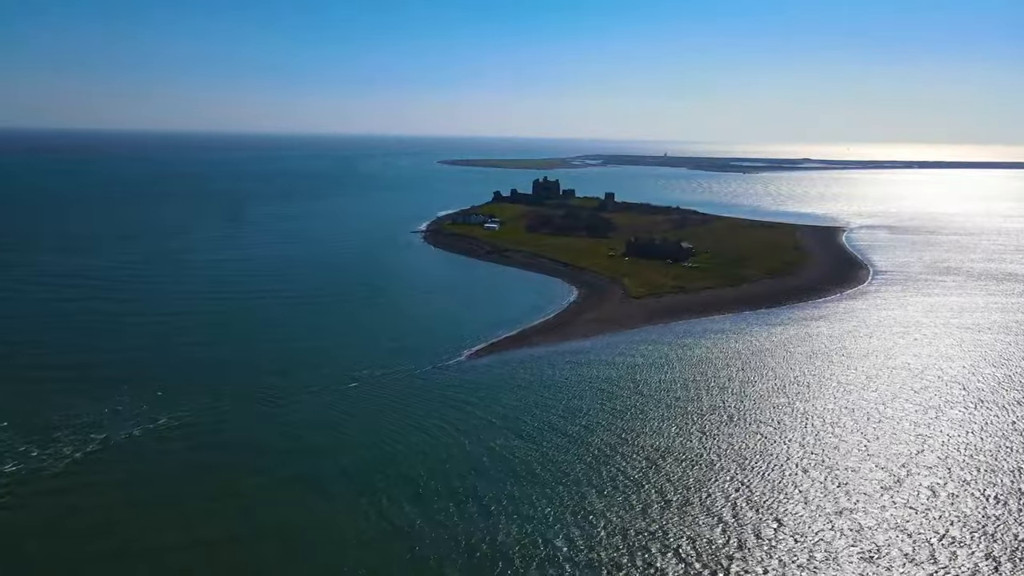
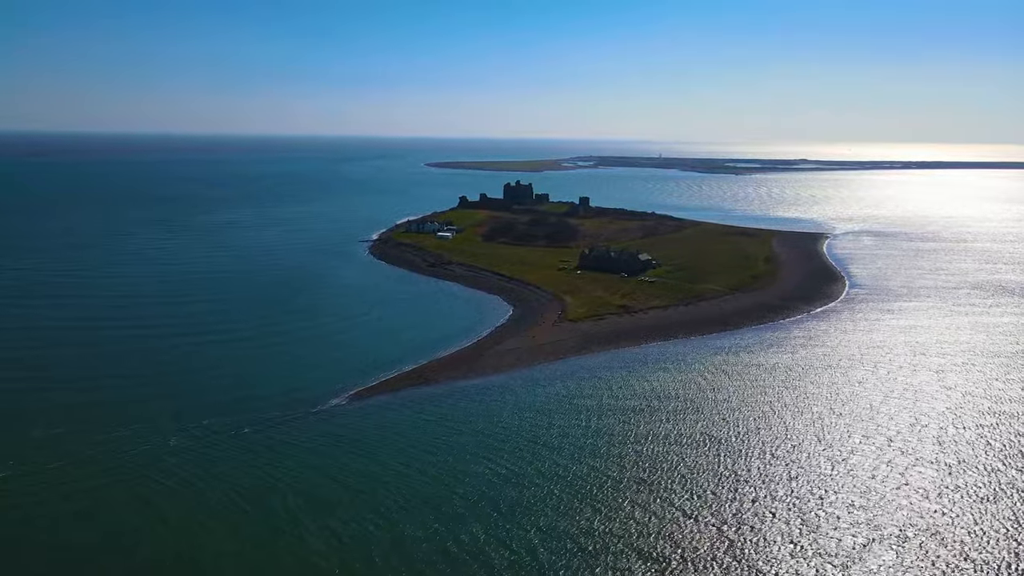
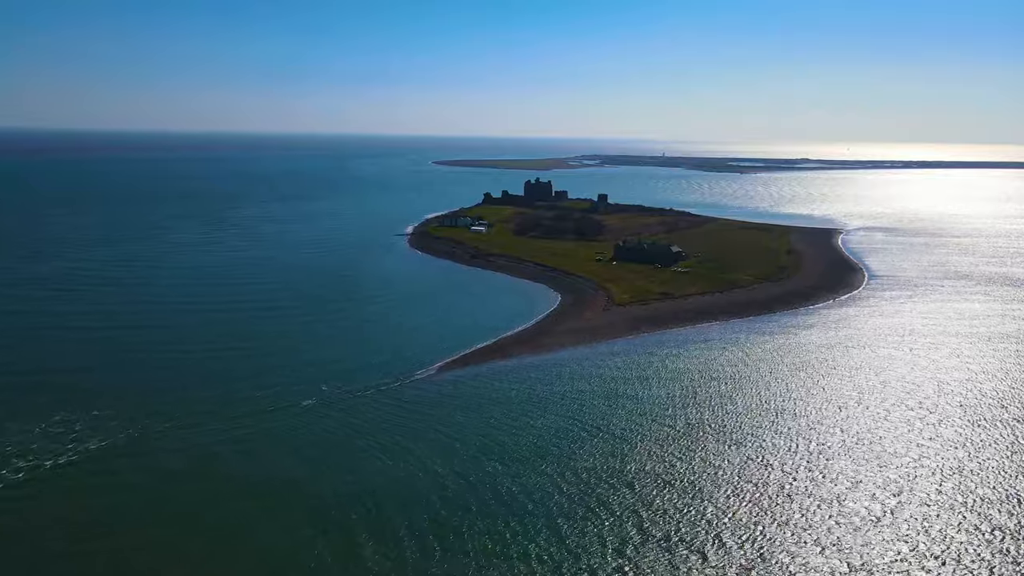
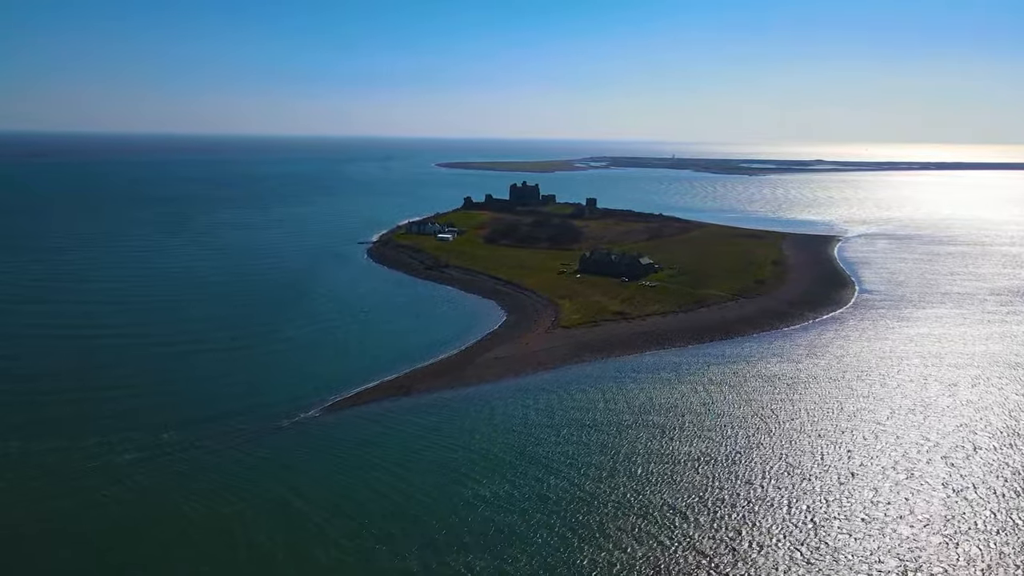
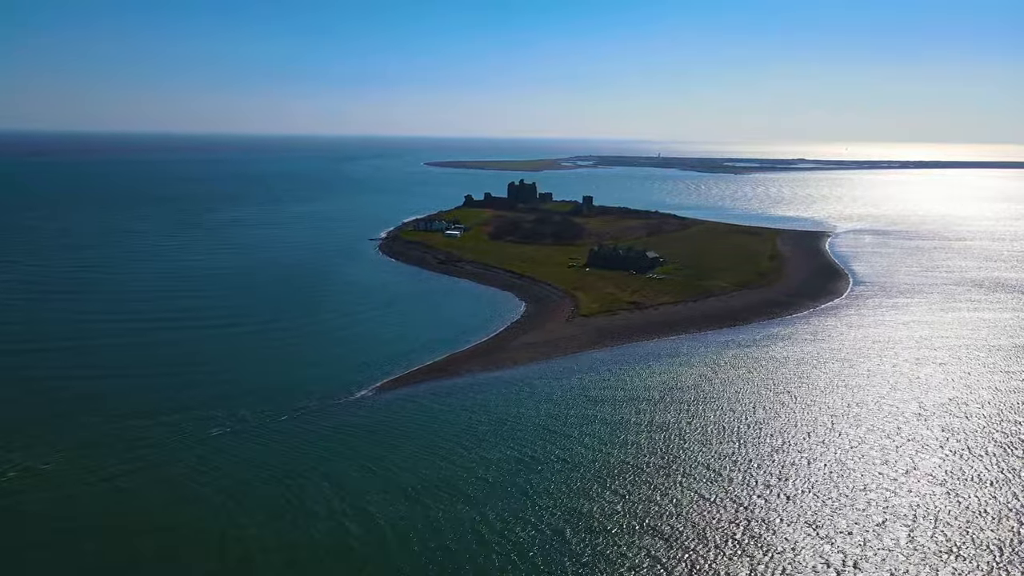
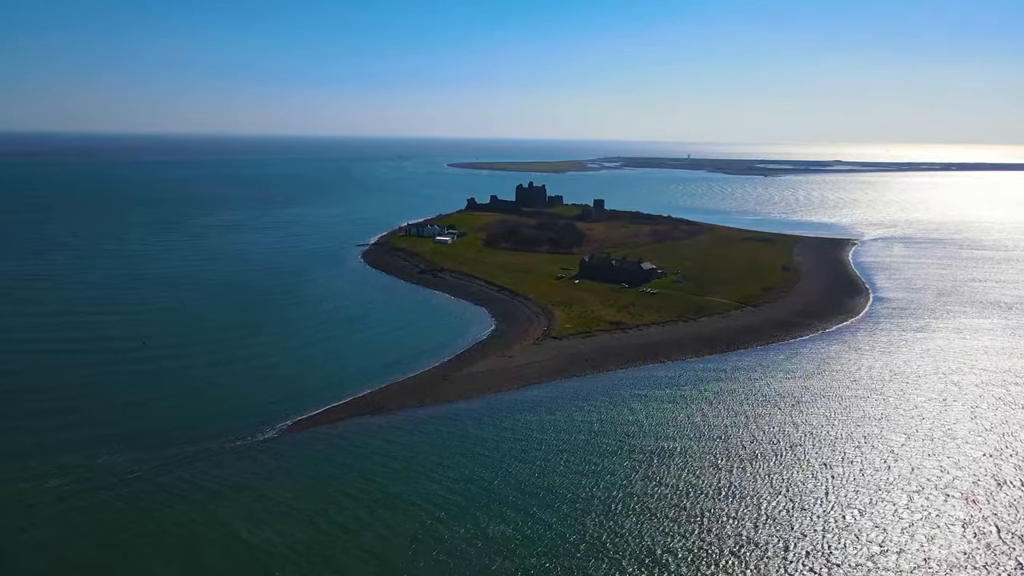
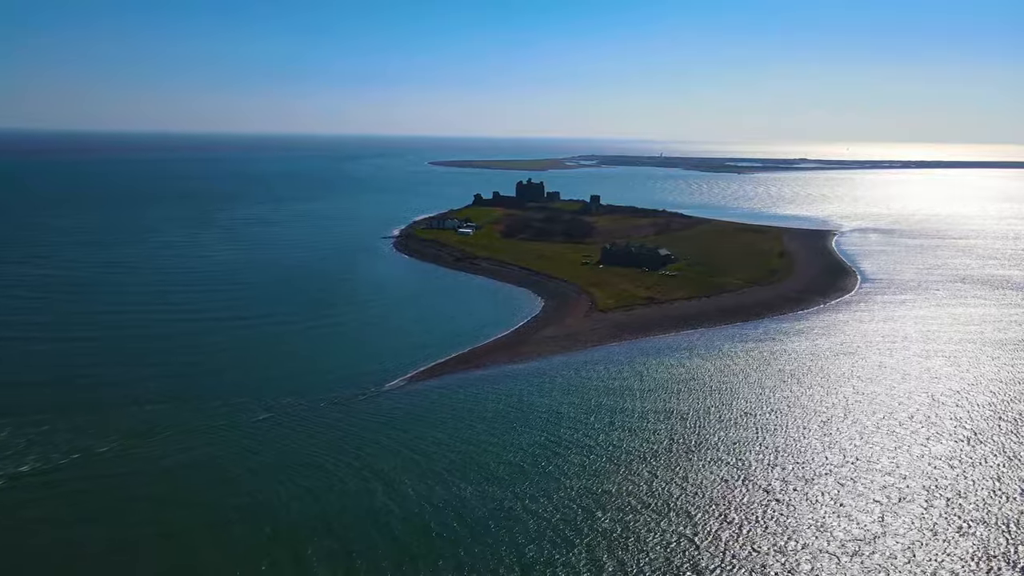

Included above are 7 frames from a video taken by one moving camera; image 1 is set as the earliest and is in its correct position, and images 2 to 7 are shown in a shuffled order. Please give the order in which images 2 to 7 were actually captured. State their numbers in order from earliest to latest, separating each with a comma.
3, 7, 5, 2, 4, 6
